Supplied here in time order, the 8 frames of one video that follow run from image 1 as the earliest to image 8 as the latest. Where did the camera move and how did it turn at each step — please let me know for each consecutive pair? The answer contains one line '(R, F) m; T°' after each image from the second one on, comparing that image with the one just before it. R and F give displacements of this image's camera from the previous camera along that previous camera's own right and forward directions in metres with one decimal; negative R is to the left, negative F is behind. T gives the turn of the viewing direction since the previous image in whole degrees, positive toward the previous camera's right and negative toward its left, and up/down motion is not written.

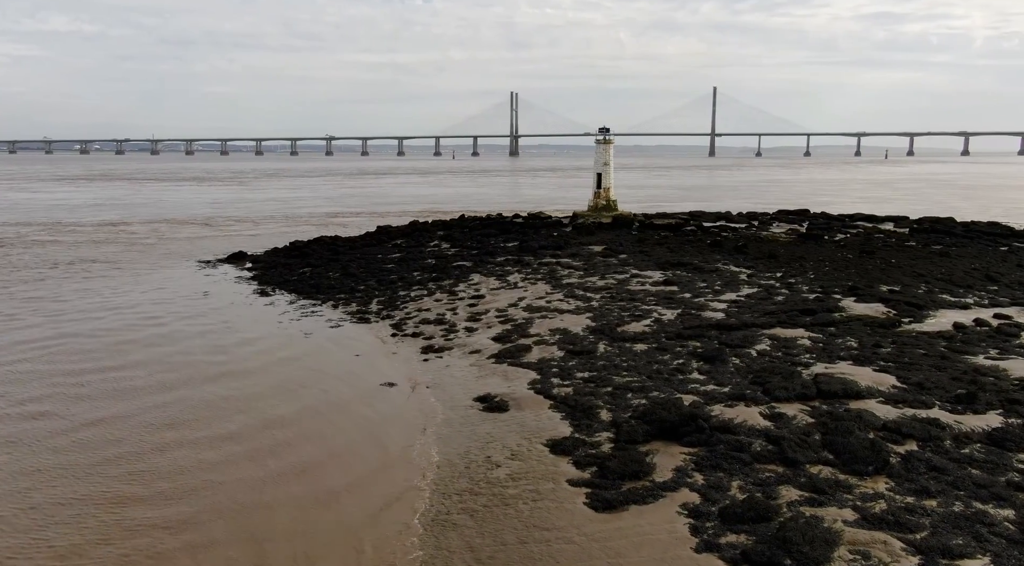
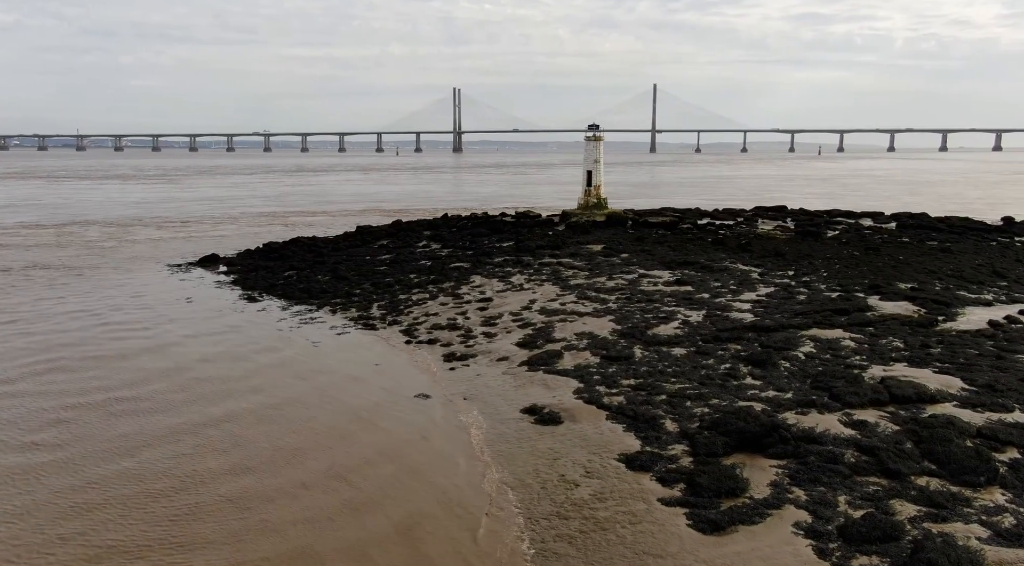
(-1.1, +0.5) m; +5°
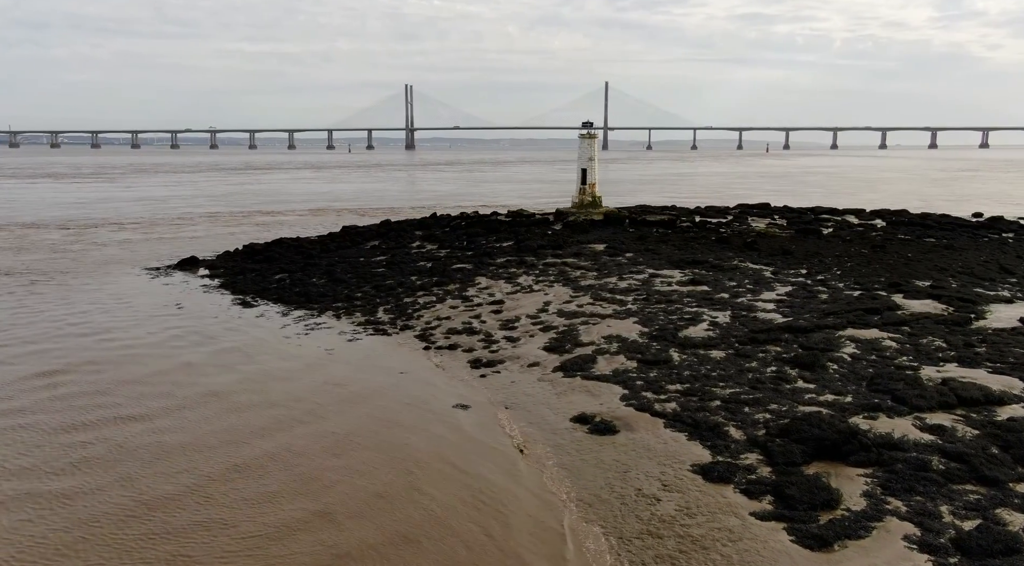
(-1.0, +0.4) m; +4°
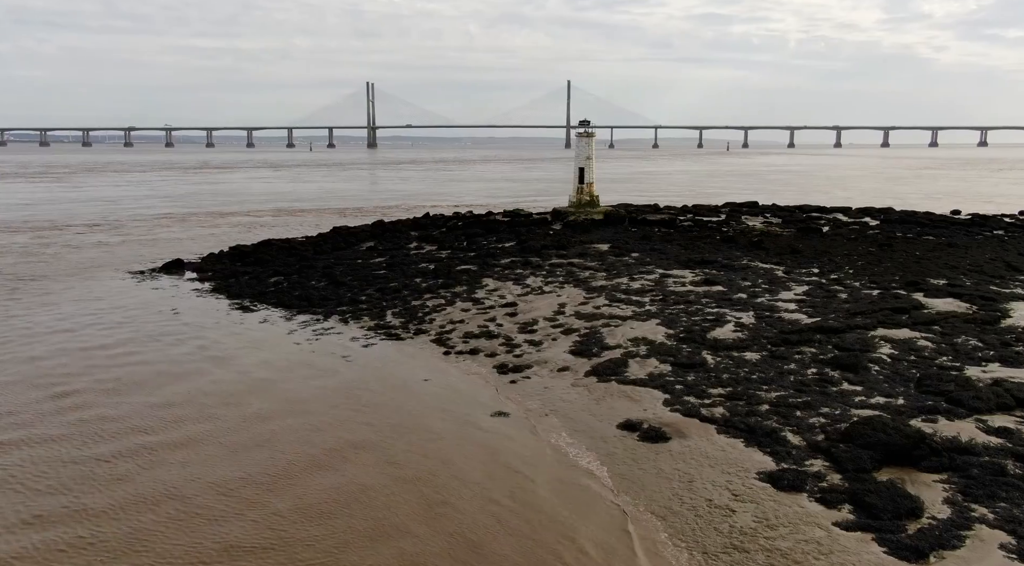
(-0.8, +0.3) m; +3°
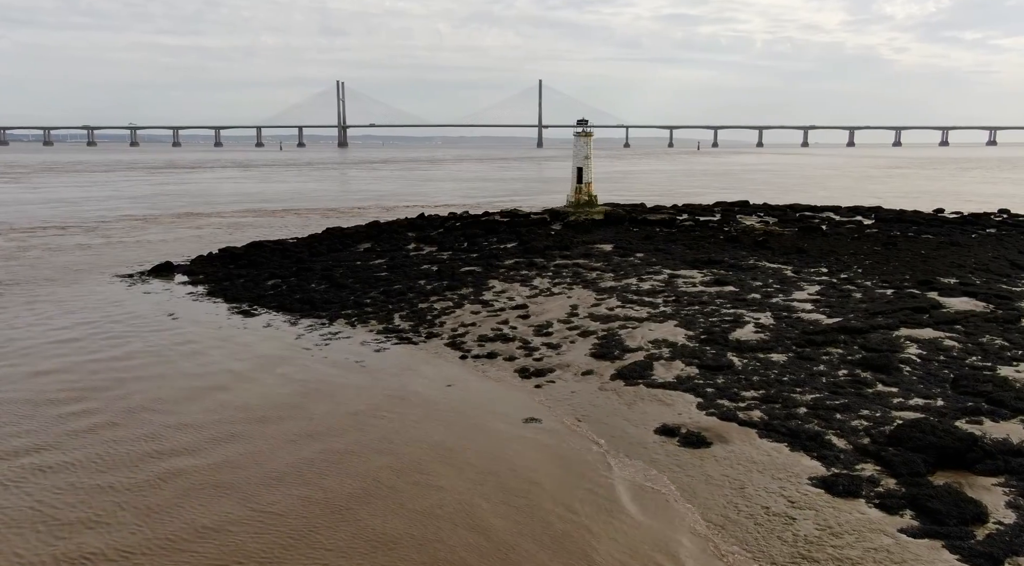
(-0.6, +0.2) m; +2°
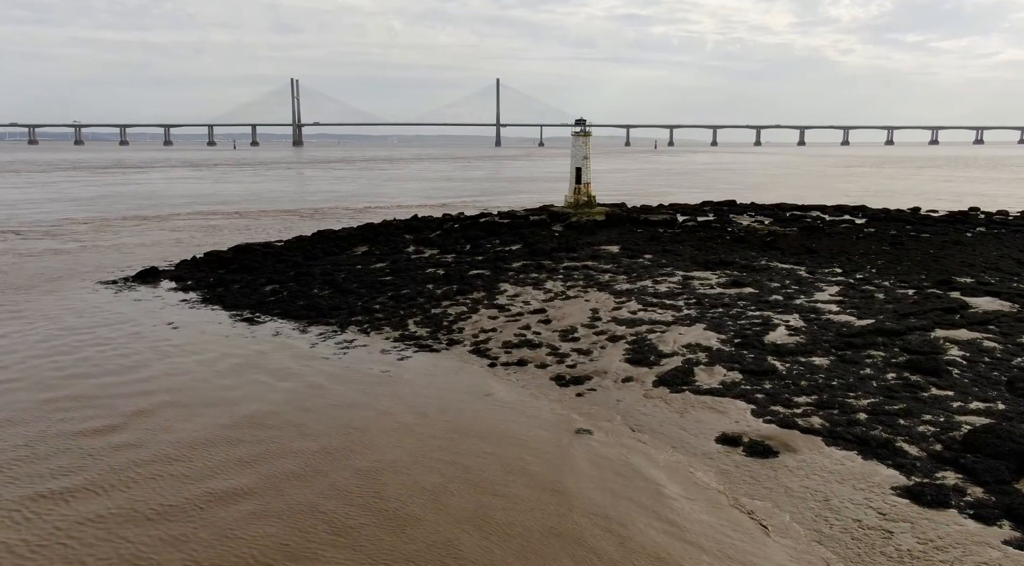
(-0.9, +0.4) m; +3°
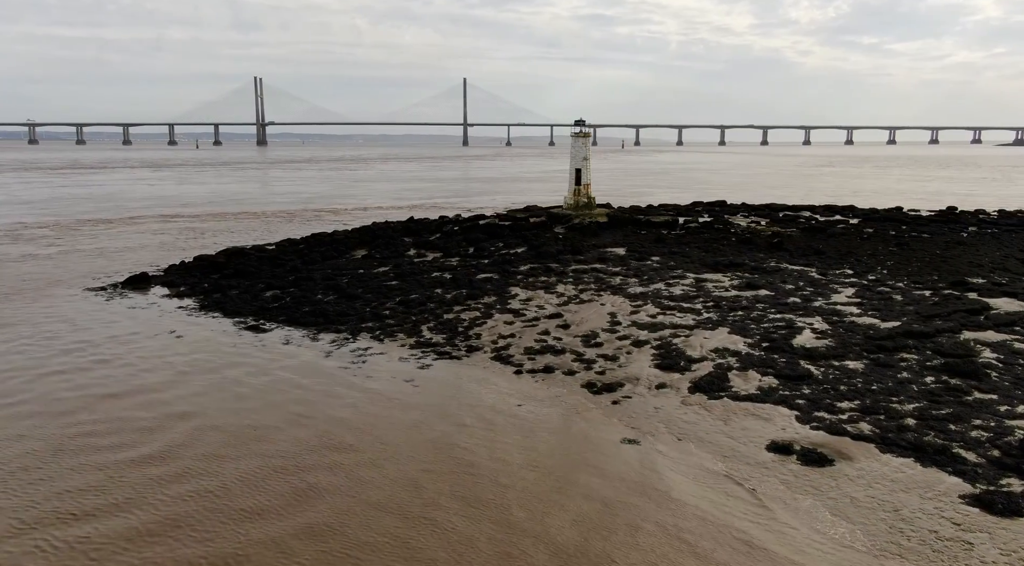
(-0.7, +0.3) m; +3°
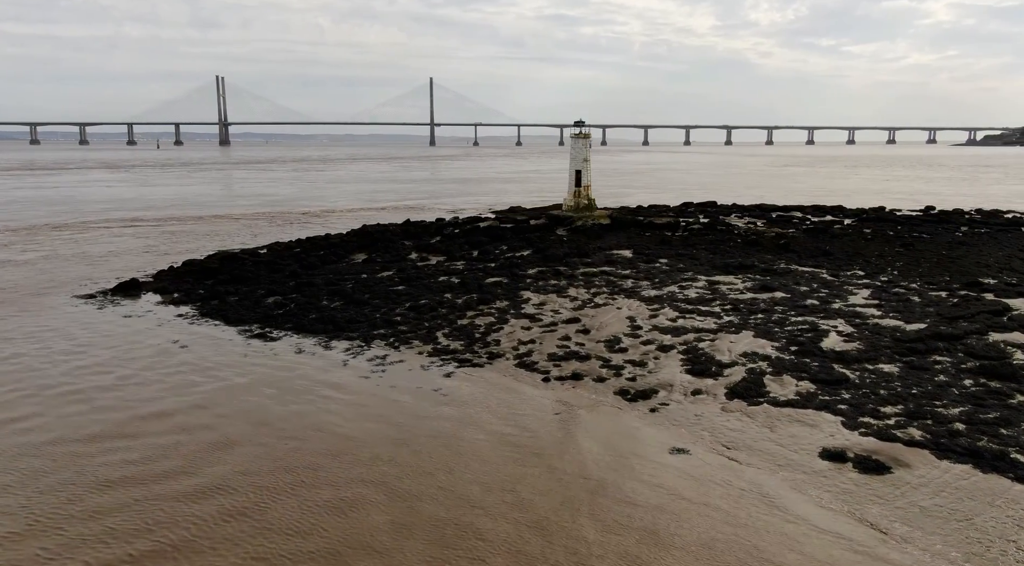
(-0.7, +0.3) m; +3°
